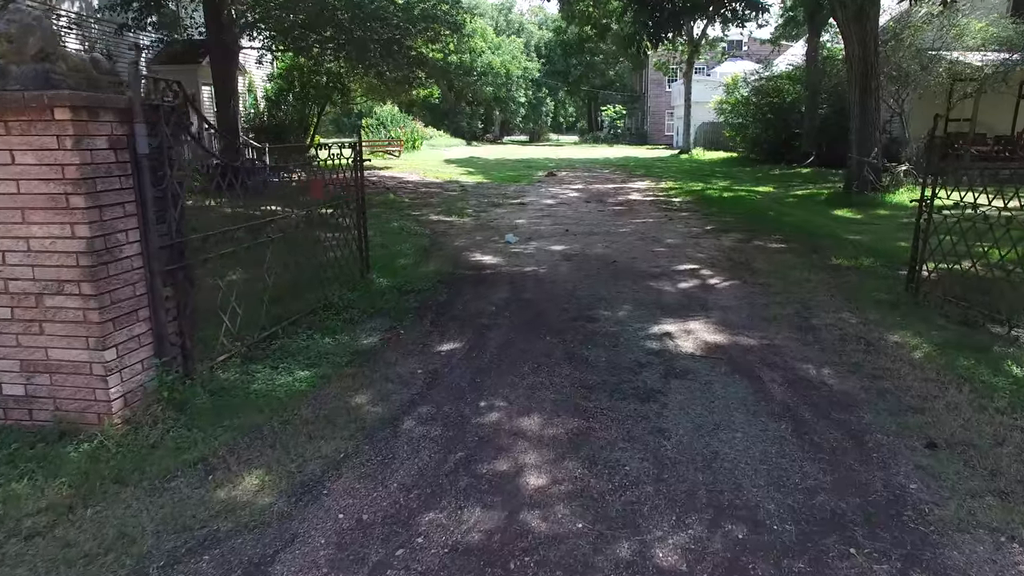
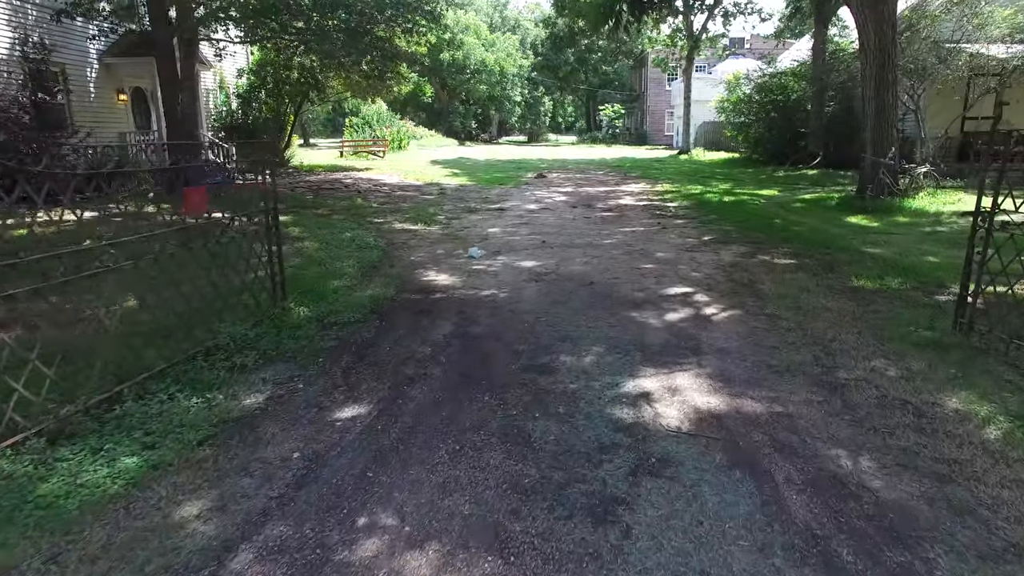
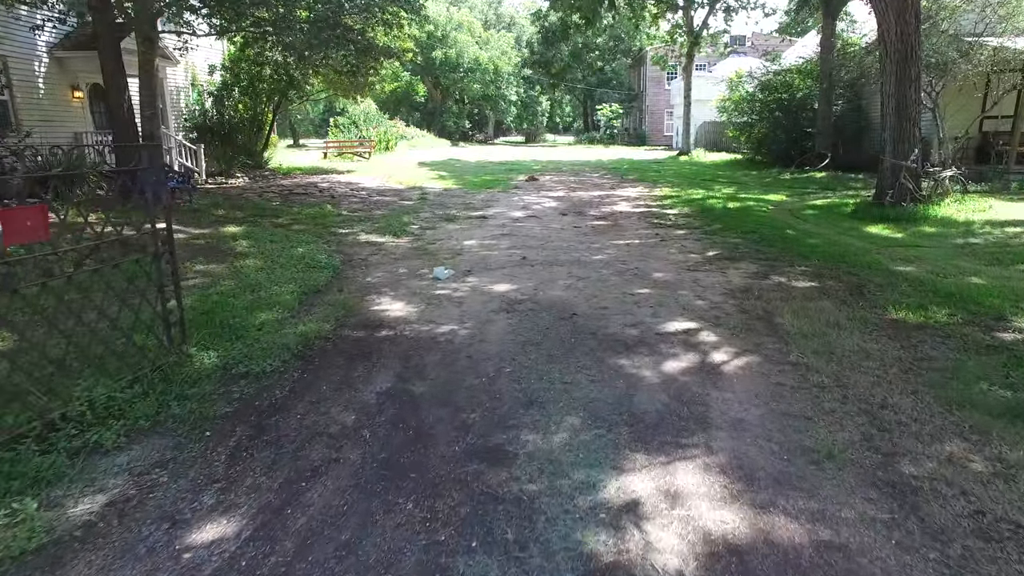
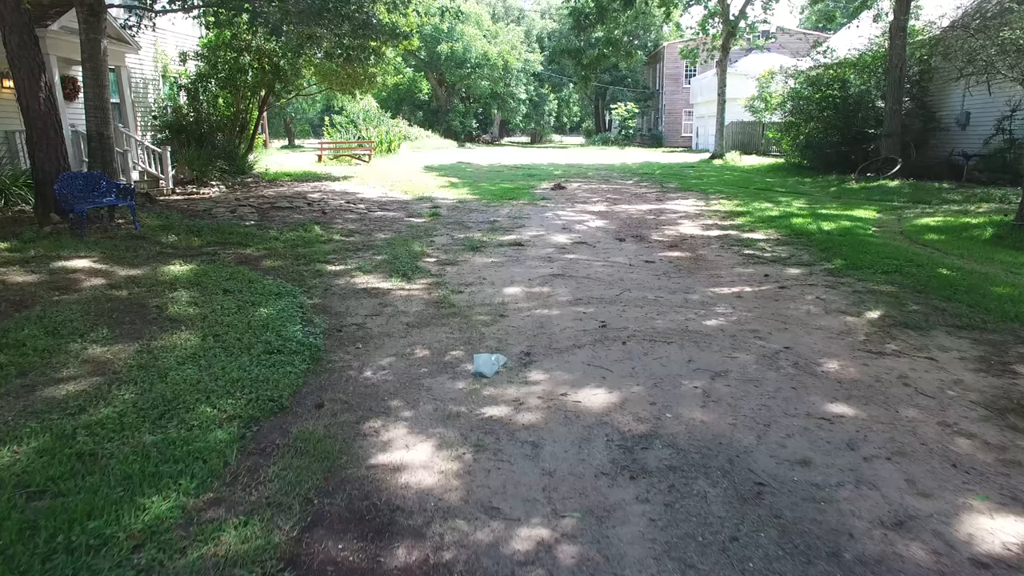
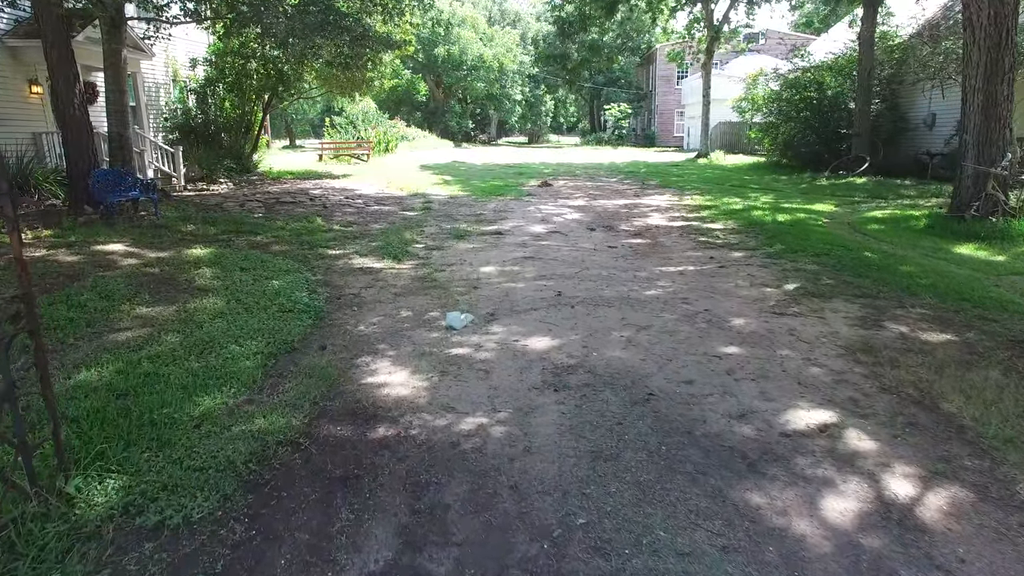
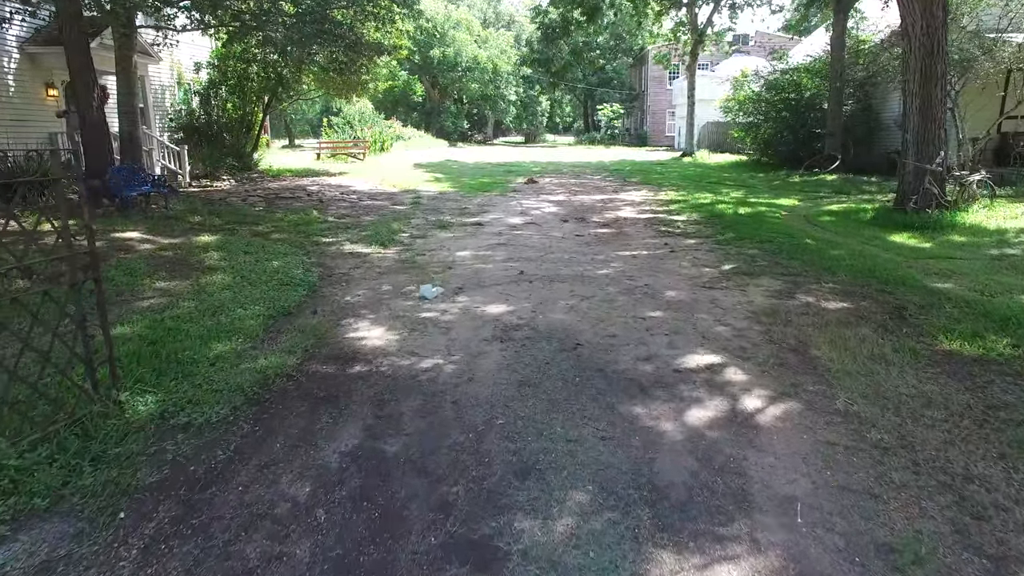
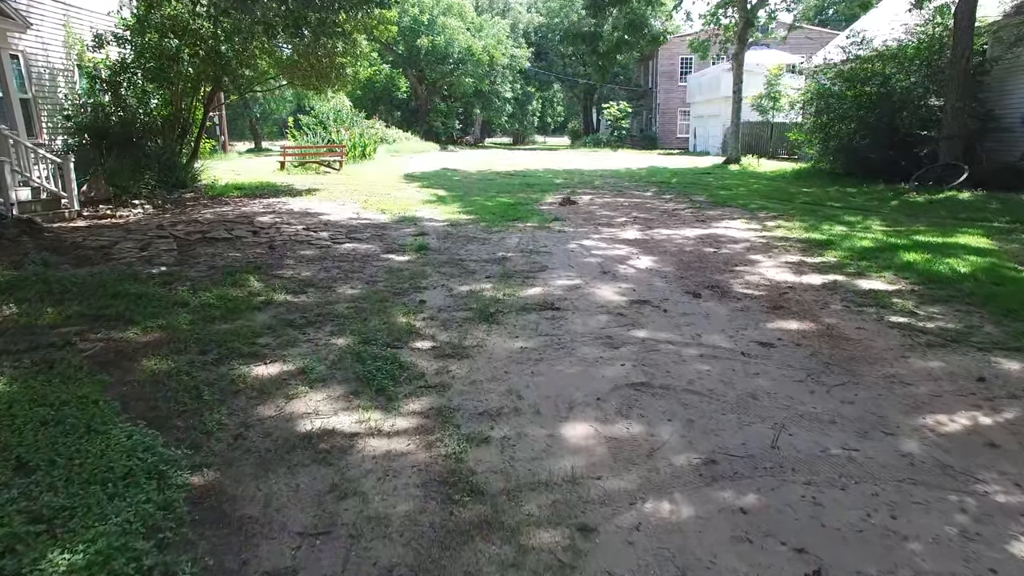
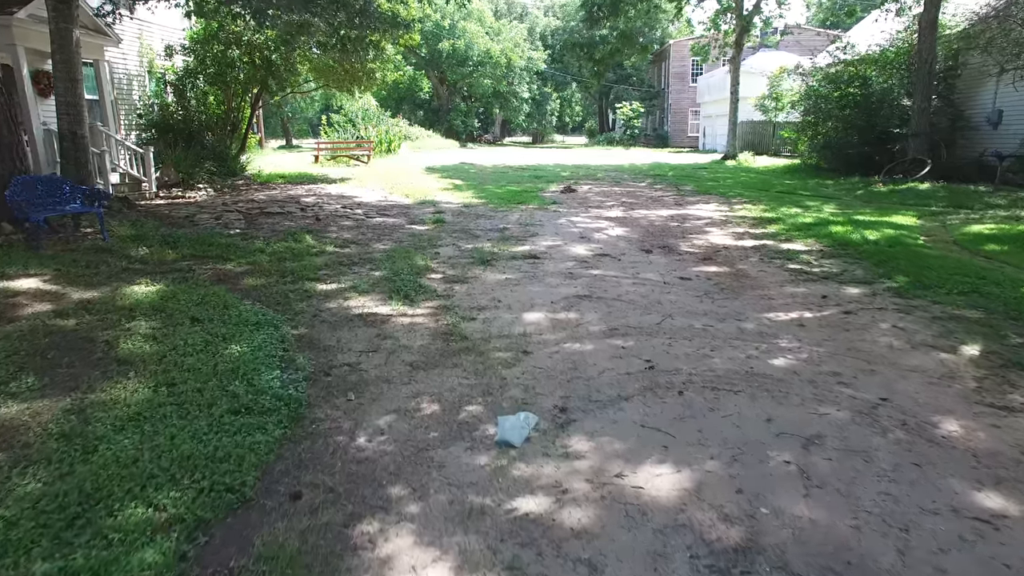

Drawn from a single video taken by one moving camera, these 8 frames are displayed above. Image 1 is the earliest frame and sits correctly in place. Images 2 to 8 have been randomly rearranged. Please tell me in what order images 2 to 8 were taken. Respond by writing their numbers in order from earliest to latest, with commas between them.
2, 3, 6, 5, 4, 8, 7
